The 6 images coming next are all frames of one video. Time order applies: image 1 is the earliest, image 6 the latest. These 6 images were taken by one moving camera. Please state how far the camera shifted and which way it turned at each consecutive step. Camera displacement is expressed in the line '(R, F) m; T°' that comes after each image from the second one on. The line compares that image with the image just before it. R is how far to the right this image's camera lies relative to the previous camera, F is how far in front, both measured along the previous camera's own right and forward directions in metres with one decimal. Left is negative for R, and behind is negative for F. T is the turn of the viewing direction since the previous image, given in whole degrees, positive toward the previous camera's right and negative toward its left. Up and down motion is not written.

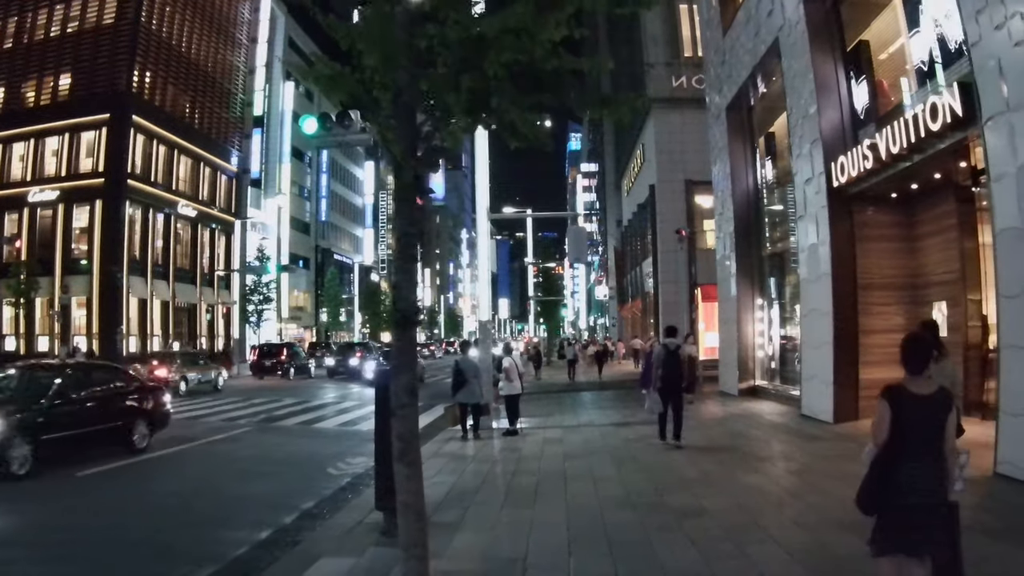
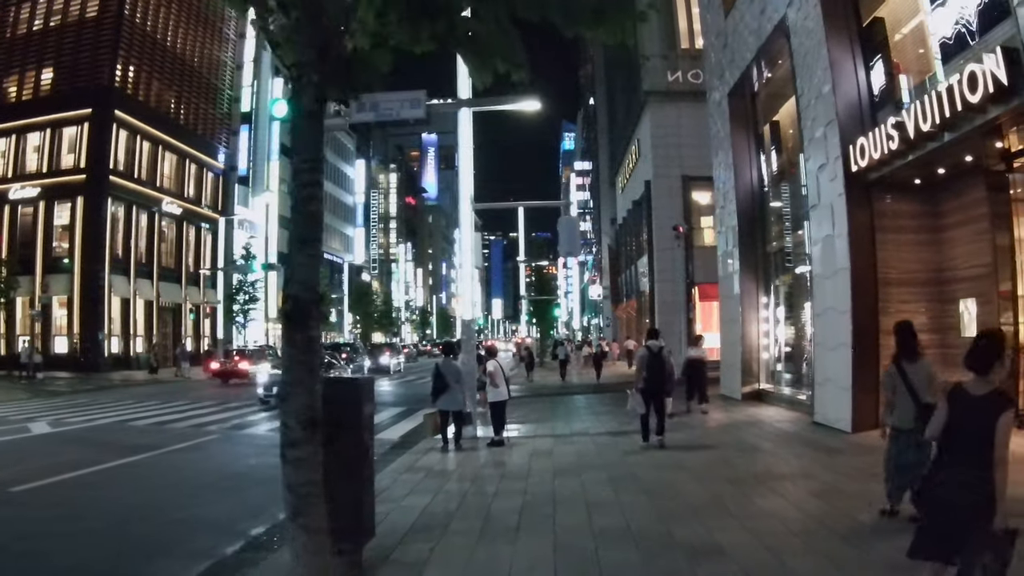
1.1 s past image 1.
(+0.1, +1.3) m; 0°
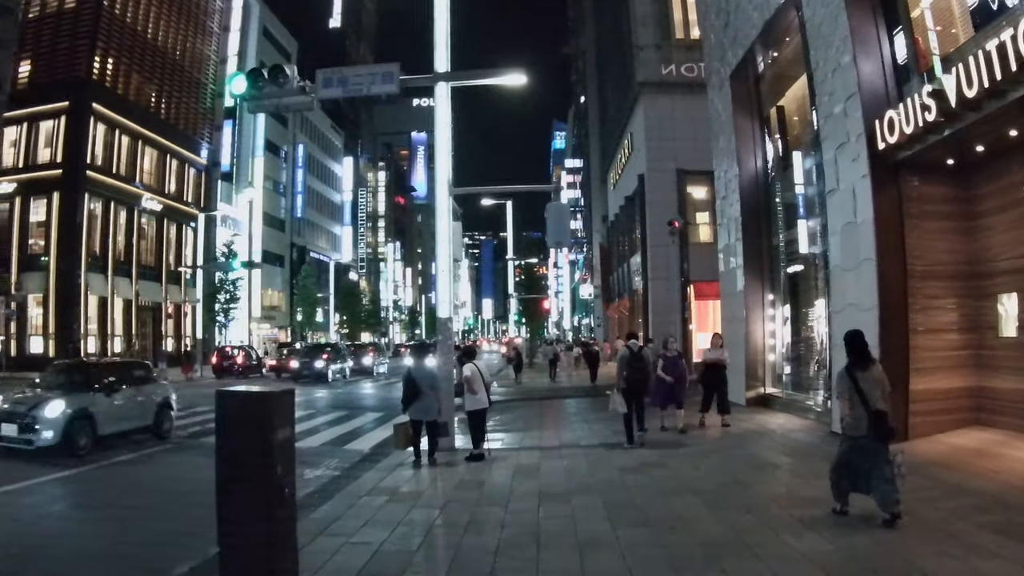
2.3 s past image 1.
(+0.1, +1.5) m; +1°
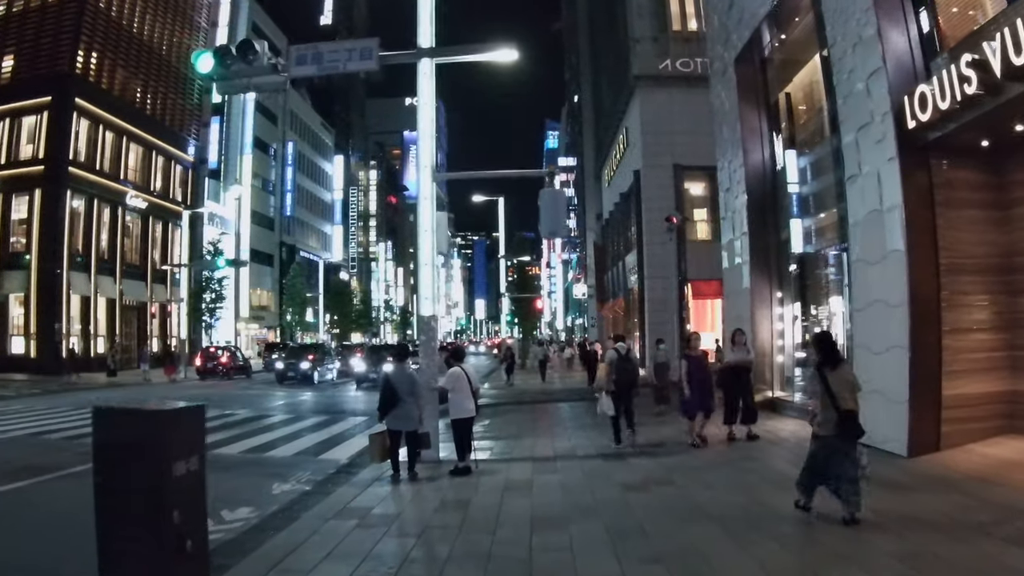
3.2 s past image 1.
(0.0, +1.1) m; 0°
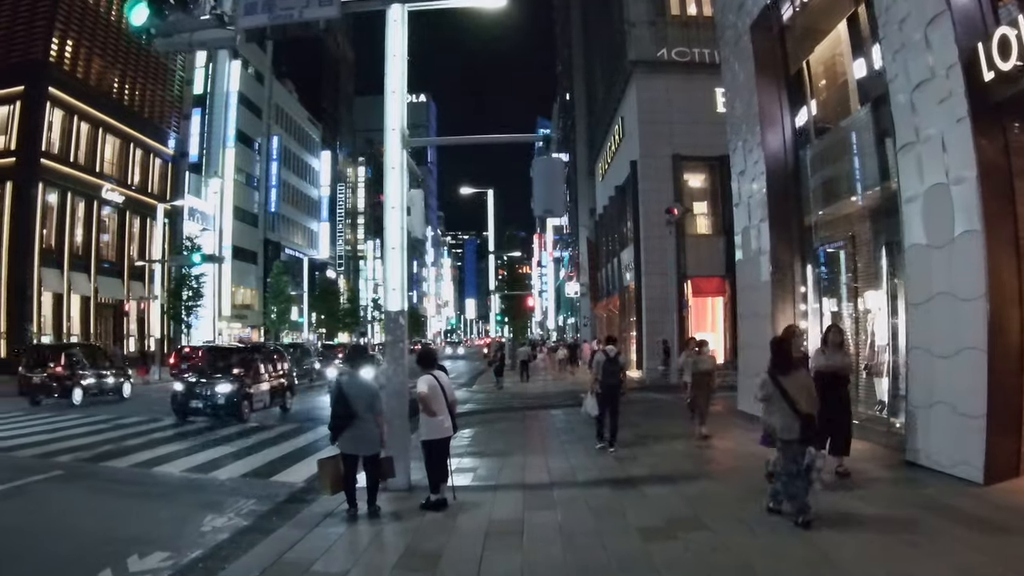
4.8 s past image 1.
(0.0, +2.0) m; +1°
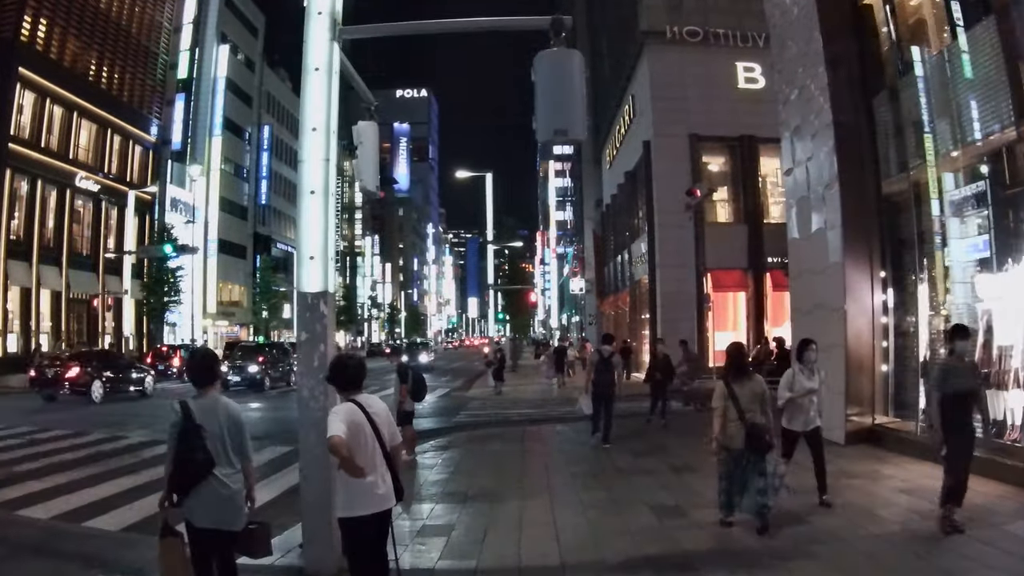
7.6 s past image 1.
(+0.1, +3.4) m; 0°
